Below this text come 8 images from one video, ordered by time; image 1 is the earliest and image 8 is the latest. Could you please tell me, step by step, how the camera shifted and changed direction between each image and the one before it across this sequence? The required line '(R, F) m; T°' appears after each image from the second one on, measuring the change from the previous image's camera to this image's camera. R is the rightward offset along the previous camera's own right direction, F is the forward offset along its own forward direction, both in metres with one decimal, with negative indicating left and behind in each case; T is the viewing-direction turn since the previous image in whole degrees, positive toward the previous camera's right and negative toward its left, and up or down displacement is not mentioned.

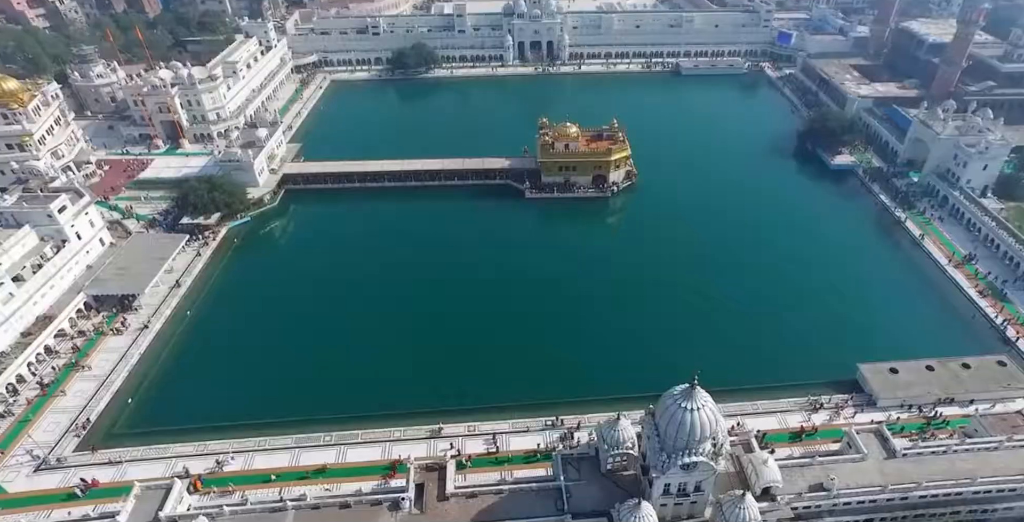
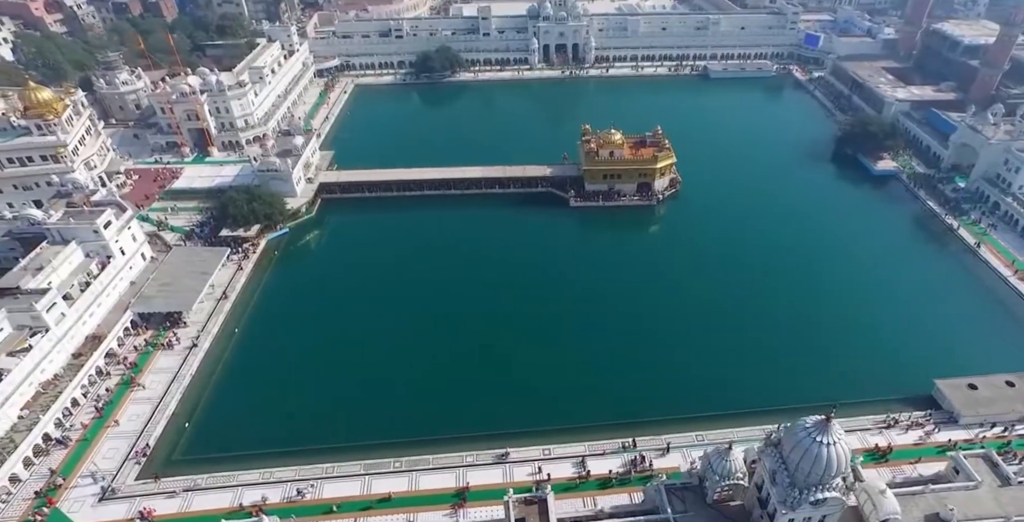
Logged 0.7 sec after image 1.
(-6.4, +1.6) m; 0°
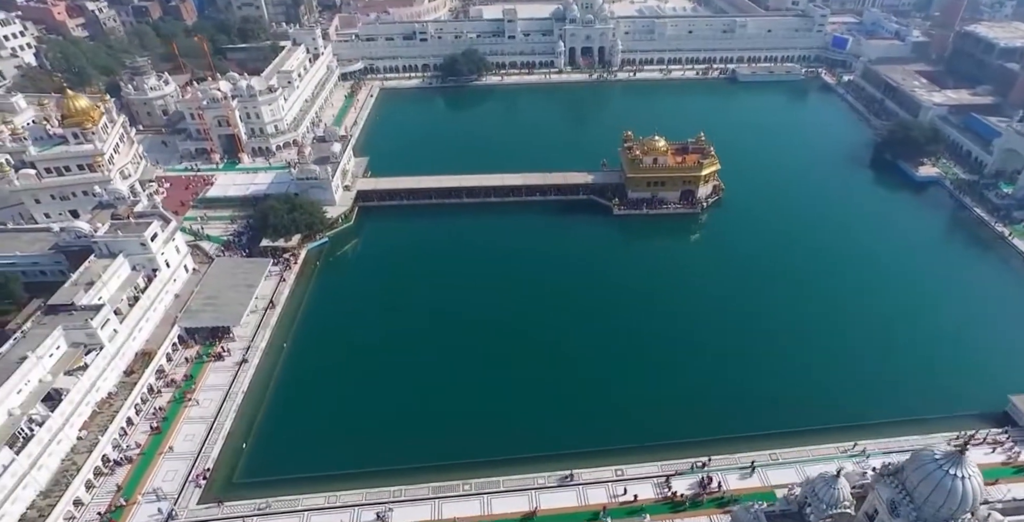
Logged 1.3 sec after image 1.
(-5.6, +1.3) m; 0°
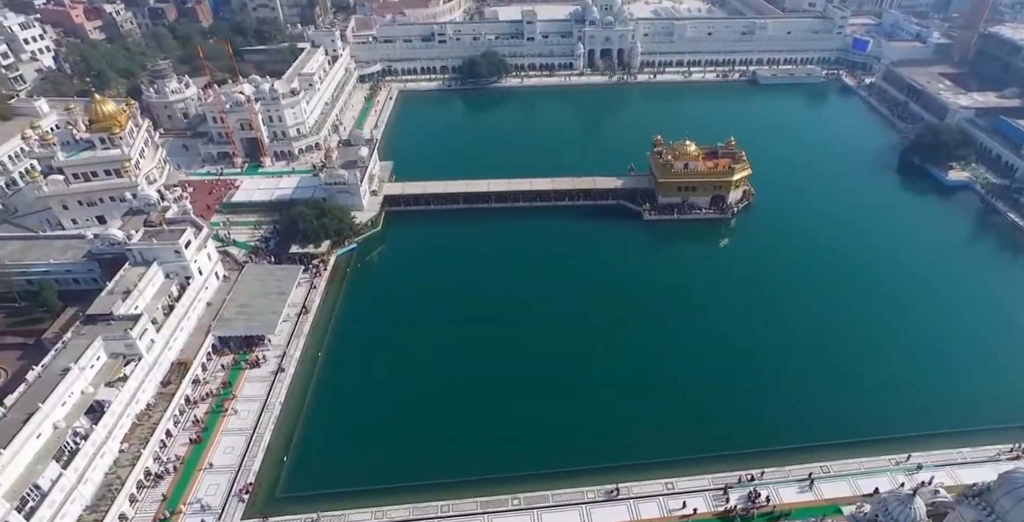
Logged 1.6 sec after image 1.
(-3.6, +0.8) m; 0°
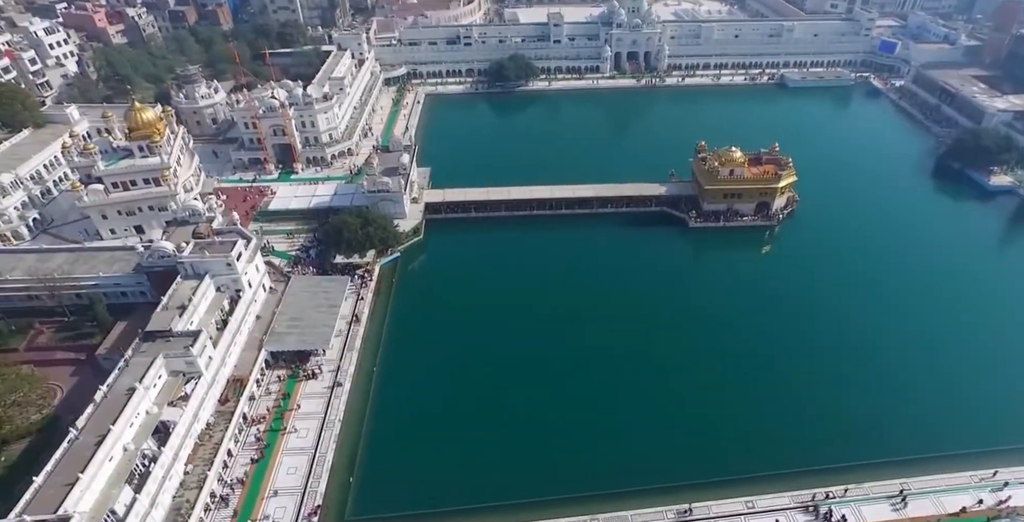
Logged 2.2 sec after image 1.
(-5.6, +1.1) m; 0°
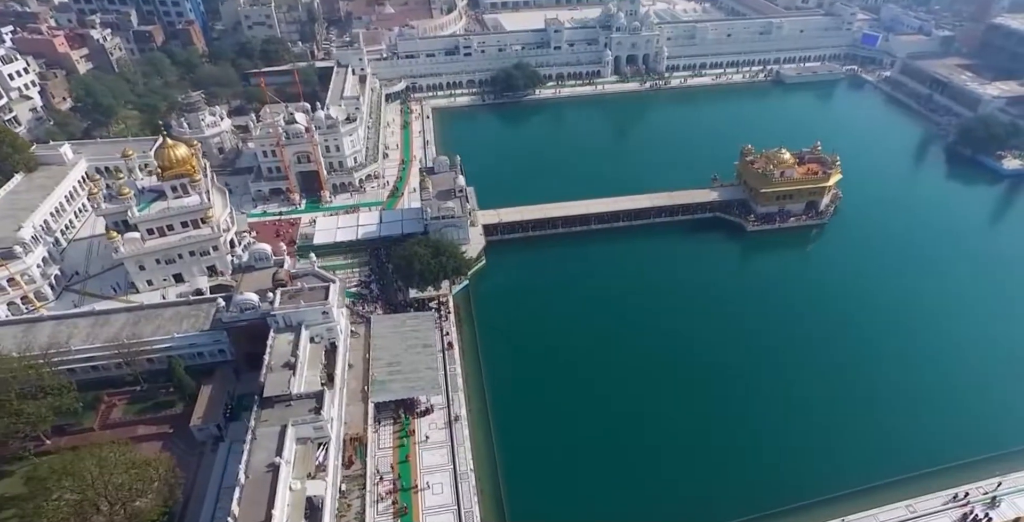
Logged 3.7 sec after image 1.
(-14.7, +2.9) m; +6°
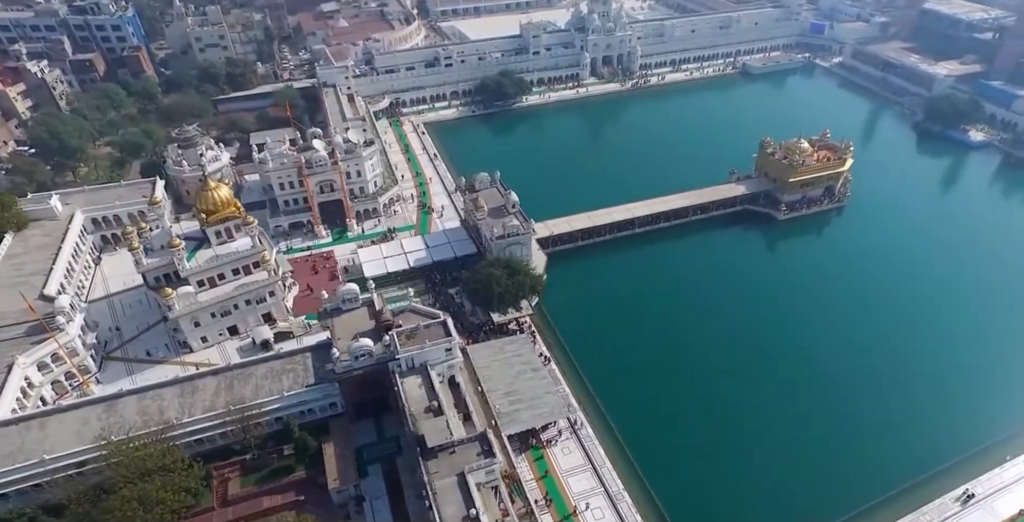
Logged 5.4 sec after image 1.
(-16.2, +2.0) m; +8°
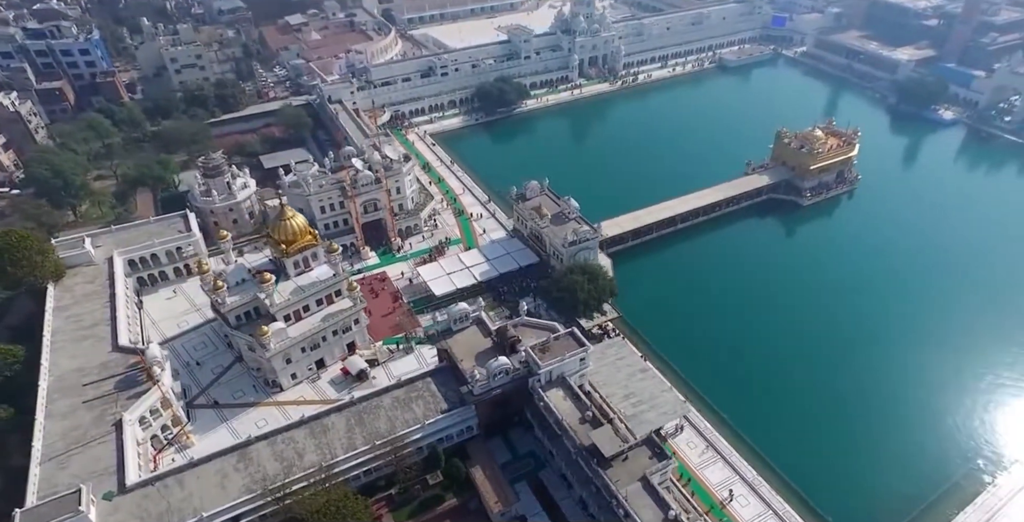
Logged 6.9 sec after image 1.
(-15.2, +0.3) m; +6°
